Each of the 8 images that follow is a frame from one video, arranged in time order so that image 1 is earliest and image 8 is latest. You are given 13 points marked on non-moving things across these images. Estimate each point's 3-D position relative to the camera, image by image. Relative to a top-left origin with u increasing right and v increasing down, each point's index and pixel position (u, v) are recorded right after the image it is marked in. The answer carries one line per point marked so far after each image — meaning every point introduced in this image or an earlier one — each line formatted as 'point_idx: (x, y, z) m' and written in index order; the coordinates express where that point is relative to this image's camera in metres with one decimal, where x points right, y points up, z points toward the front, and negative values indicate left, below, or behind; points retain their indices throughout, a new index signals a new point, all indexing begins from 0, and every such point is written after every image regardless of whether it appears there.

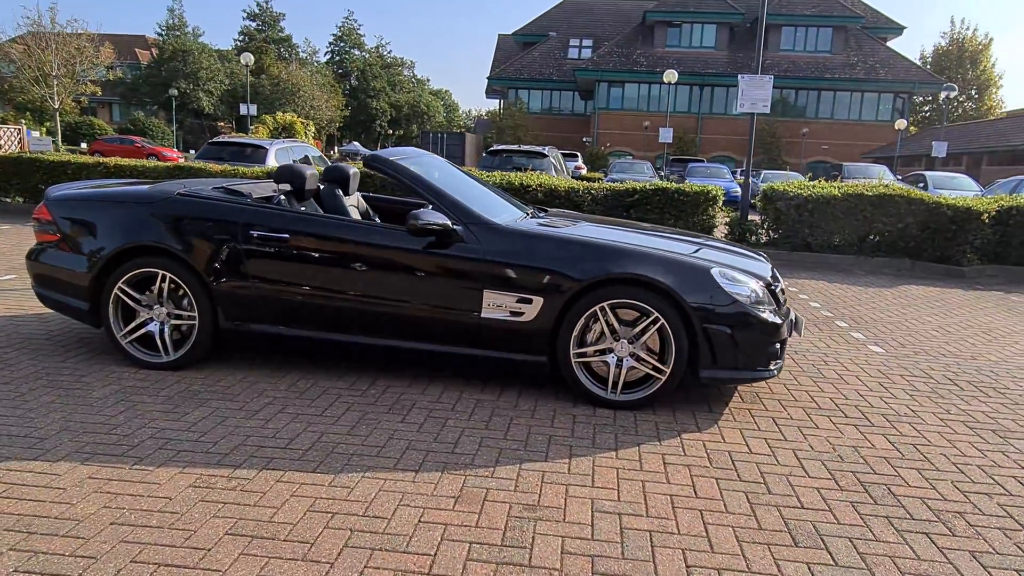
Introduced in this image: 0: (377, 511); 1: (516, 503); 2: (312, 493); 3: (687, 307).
0: (-0.5, -0.9, +3.0) m
1: (0.0, -0.9, +3.1) m
2: (-0.8, -0.9, +3.1) m
3: (+1.0, -0.1, +4.1) m
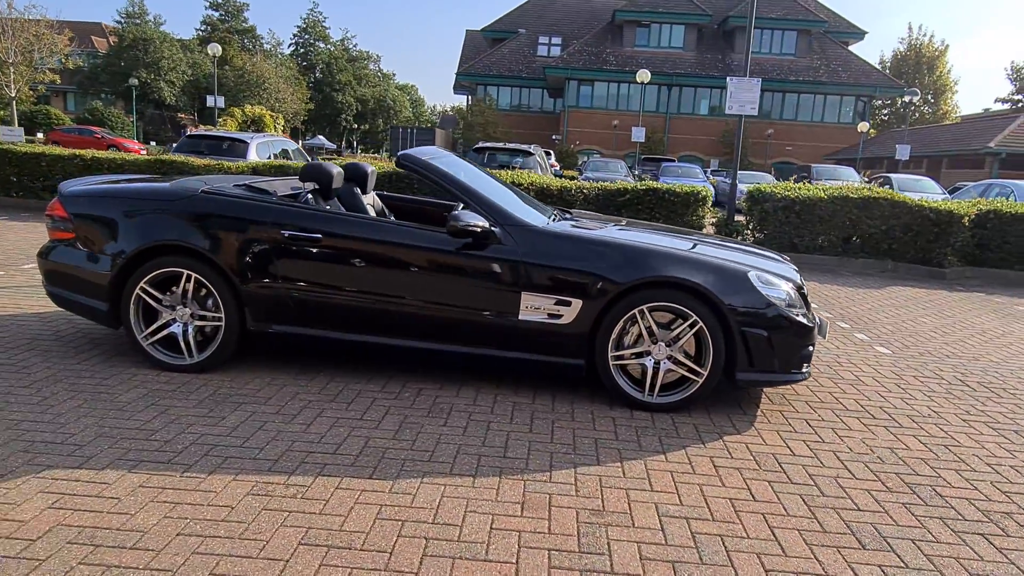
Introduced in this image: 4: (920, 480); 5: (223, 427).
0: (-0.2, -0.9, +2.9) m
1: (+0.3, -0.9, +3.1) m
2: (-0.5, -0.9, +3.0) m
3: (+1.2, -0.1, +4.1) m
4: (+2.0, -0.9, +3.6) m
5: (-1.4, -0.7, +3.7) m
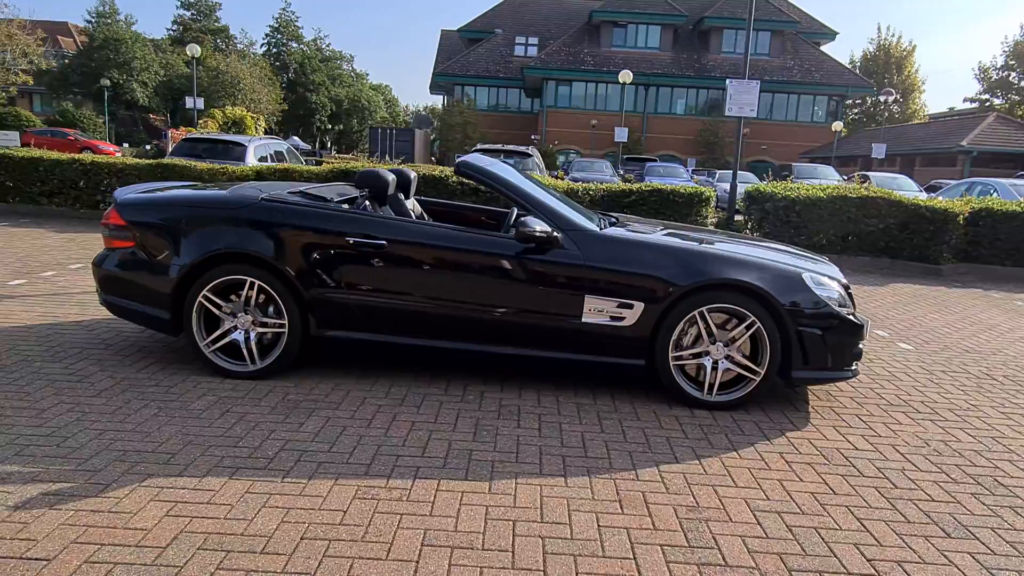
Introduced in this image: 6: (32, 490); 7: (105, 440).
0: (+0.2, -0.9, +3.0) m
1: (+0.7, -0.9, +3.2) m
2: (-0.1, -0.9, +3.1) m
3: (+1.6, -0.1, +4.3) m
4: (+2.4, -0.9, +3.8) m
5: (-1.0, -0.7, +3.7) m
6: (-1.9, -0.8, +3.0) m
7: (-1.9, -0.7, +3.5) m
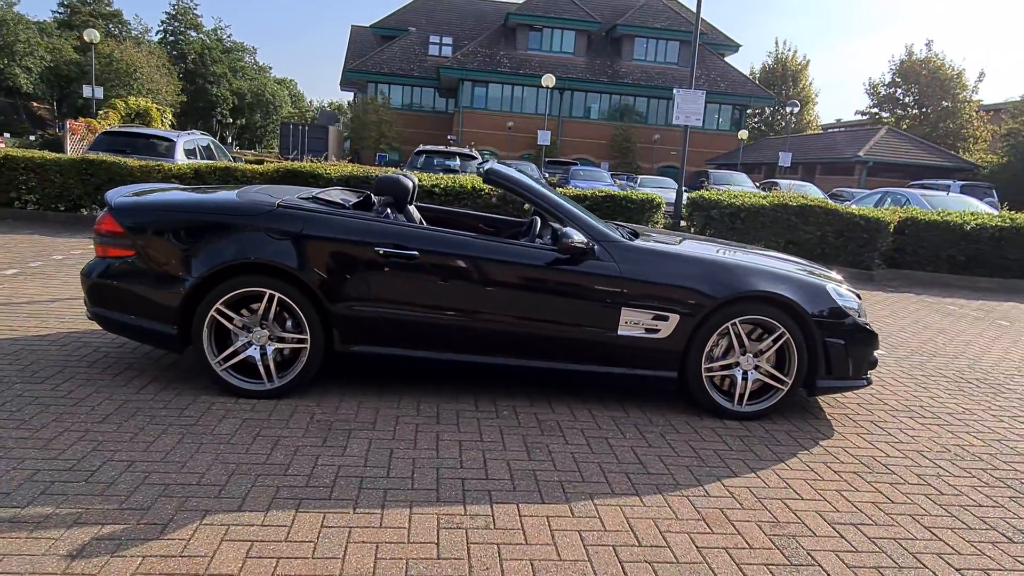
0: (+0.6, -1.0, +2.9) m
1: (+1.1, -1.0, +3.2) m
2: (+0.2, -1.0, +3.0) m
3: (+1.8, -0.2, +4.4) m
4: (+2.7, -1.0, +4.0) m
5: (-0.7, -0.8, +3.5) m
6: (-1.6, -0.9, +2.7) m
7: (-1.6, -0.8, +3.2) m
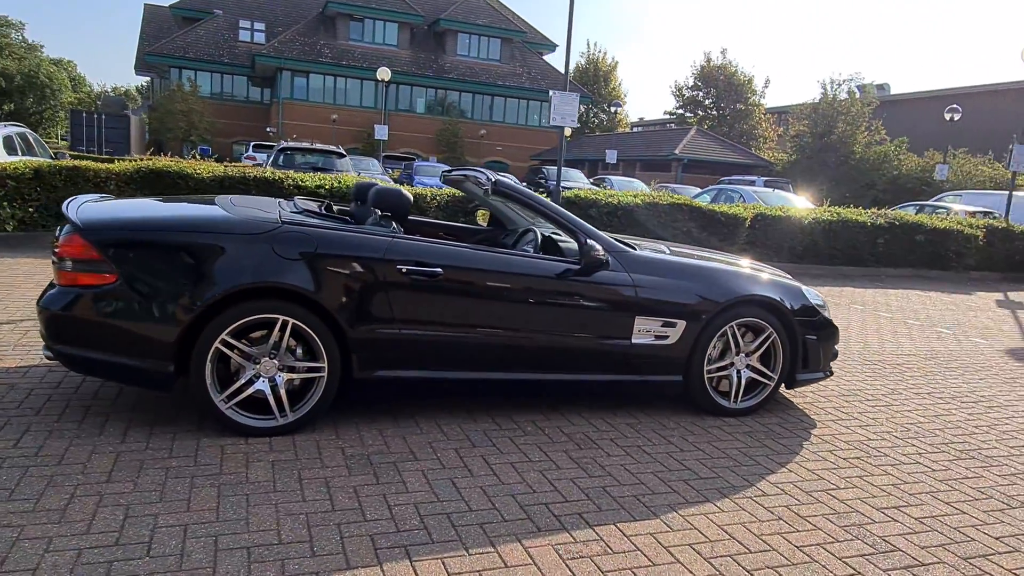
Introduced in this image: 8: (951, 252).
0: (+1.0, -1.1, +3.1) m
1: (+1.4, -1.0, +3.4) m
2: (+0.7, -1.0, +3.0) m
3: (+1.8, -0.2, +4.8) m
4: (+2.8, -1.0, +4.6) m
5: (-0.4, -0.9, +3.3) m
6: (-1.0, -1.0, +2.3) m
7: (-1.2, -0.9, +2.8) m
8: (+8.7, +0.7, +14.7) m
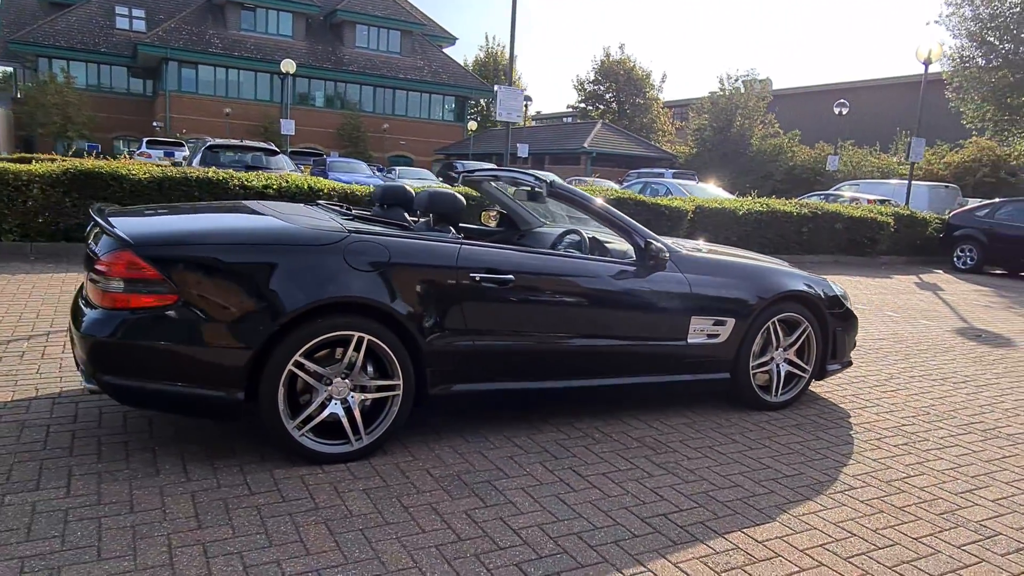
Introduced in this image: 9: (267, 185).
0: (+1.5, -1.1, +3.1) m
1: (+1.9, -1.0, +3.5) m
2: (+1.2, -1.0, +3.0) m
3: (+2.1, -0.2, +4.9) m
4: (+3.1, -0.9, +4.9) m
5: (+0.1, -1.0, +3.2) m
6: (-0.3, -1.1, +2.1) m
7: (-0.6, -1.0, +2.5) m
8: (+7.5, +1.1, +15.7) m
9: (-3.3, +1.4, +9.9) m
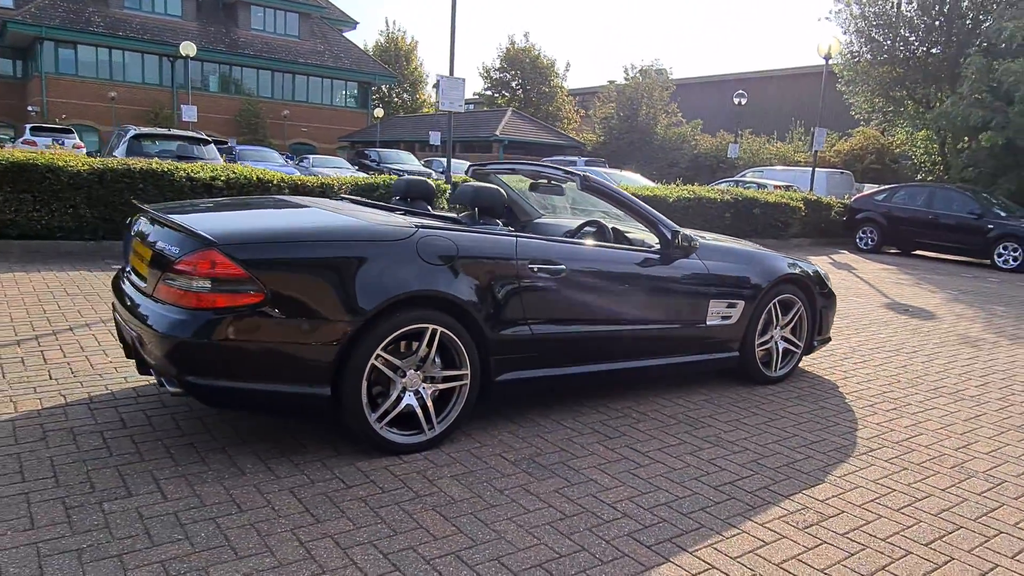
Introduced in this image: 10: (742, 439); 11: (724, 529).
0: (+1.9, -1.0, +3.5) m
1: (+2.2, -0.9, +4.0) m
2: (+1.6, -1.0, +3.4) m
3: (+2.2, 0.0, +5.3) m
4: (+3.2, -0.8, +5.5) m
5: (+0.5, -0.9, +3.4) m
6: (+0.2, -1.1, +2.2) m
7: (-0.1, -1.0, +2.7) m
8: (+6.1, +1.5, +16.8) m
9: (-3.8, +1.4, +9.6) m
10: (+1.3, -0.8, +4.1) m
11: (+0.9, -1.0, +3.0) m
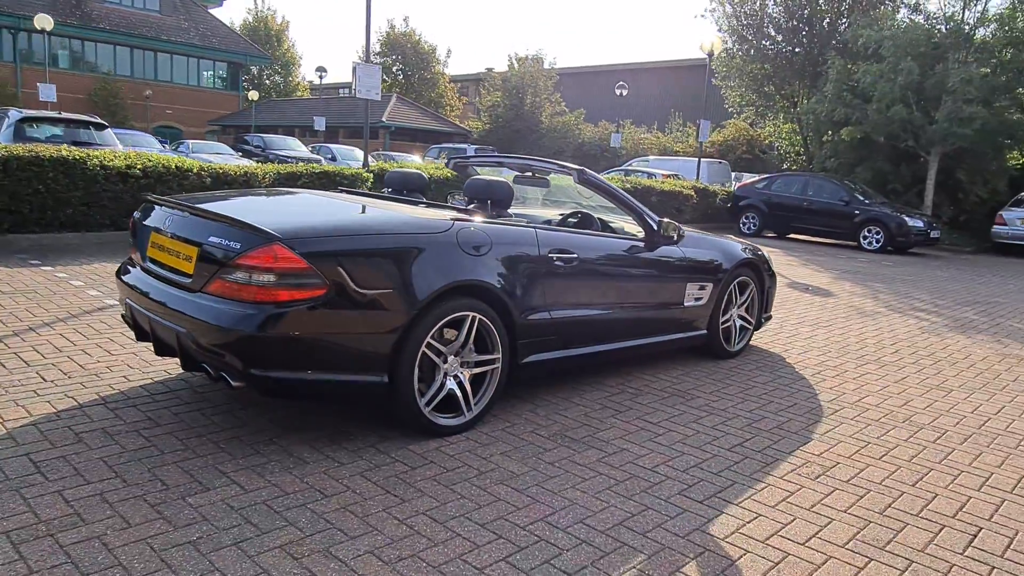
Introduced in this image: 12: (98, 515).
0: (+2.1, -0.9, +4.1) m
1: (+2.3, -0.8, +4.6) m
2: (+1.8, -0.9, +4.0) m
3: (+2.0, +0.1, +5.9) m
4: (+3.0, -0.6, +6.3) m
5: (+0.7, -0.8, +3.7) m
6: (+0.6, -1.0, +2.6) m
7: (+0.3, -0.9, +2.9) m
8: (+3.9, +1.9, +17.9) m
9: (-4.7, +1.5, +9.1) m
10: (+1.3, -0.7, +4.6) m
11: (+1.1, -0.9, +3.5) m
12: (-1.5, -0.8, +2.7) m
